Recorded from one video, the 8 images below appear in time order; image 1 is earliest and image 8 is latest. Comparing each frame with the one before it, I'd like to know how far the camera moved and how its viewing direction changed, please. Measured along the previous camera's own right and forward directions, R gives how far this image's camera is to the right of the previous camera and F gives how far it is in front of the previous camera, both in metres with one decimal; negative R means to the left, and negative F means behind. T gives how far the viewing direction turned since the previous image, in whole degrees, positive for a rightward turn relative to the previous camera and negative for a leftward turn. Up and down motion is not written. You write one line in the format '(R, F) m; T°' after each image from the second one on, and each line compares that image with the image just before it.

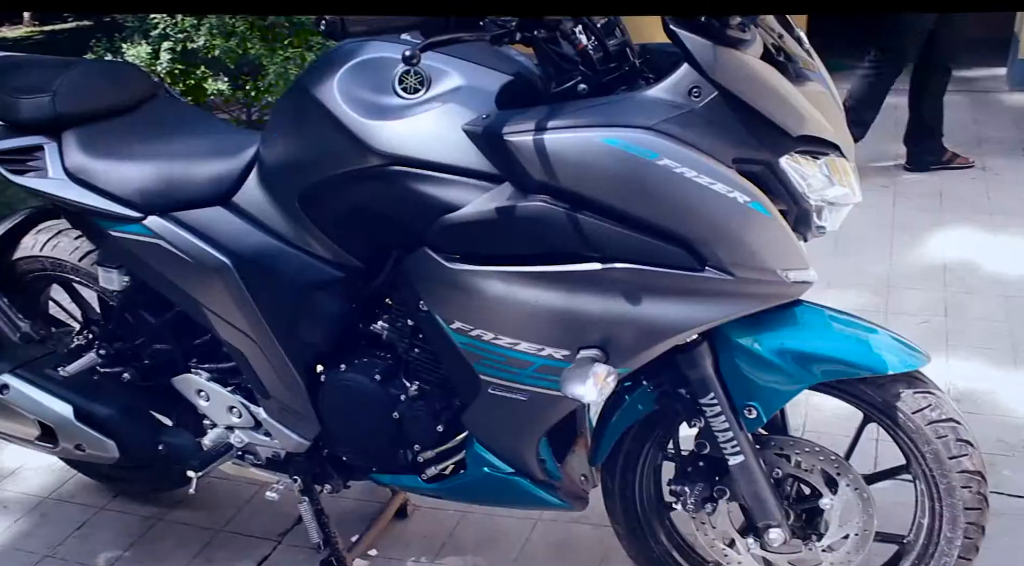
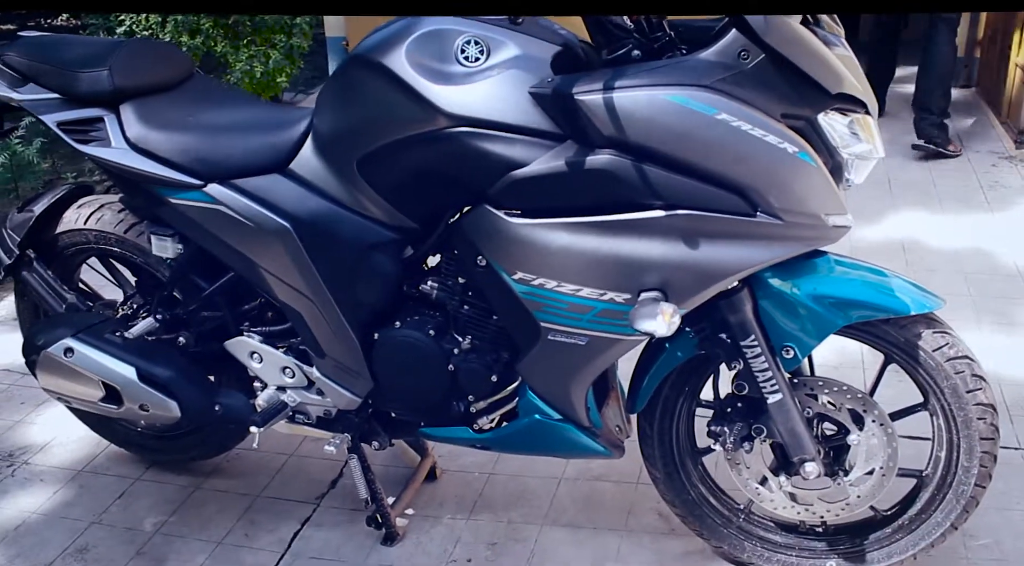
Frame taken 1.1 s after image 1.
(-0.2, -0.1) m; +3°
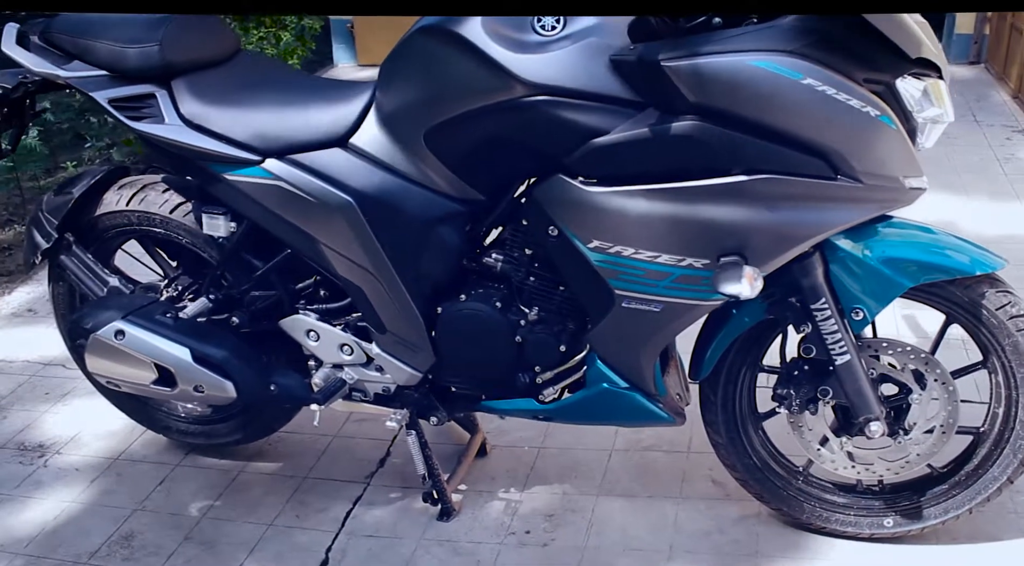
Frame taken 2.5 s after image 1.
(-0.2, 0.0) m; +3°
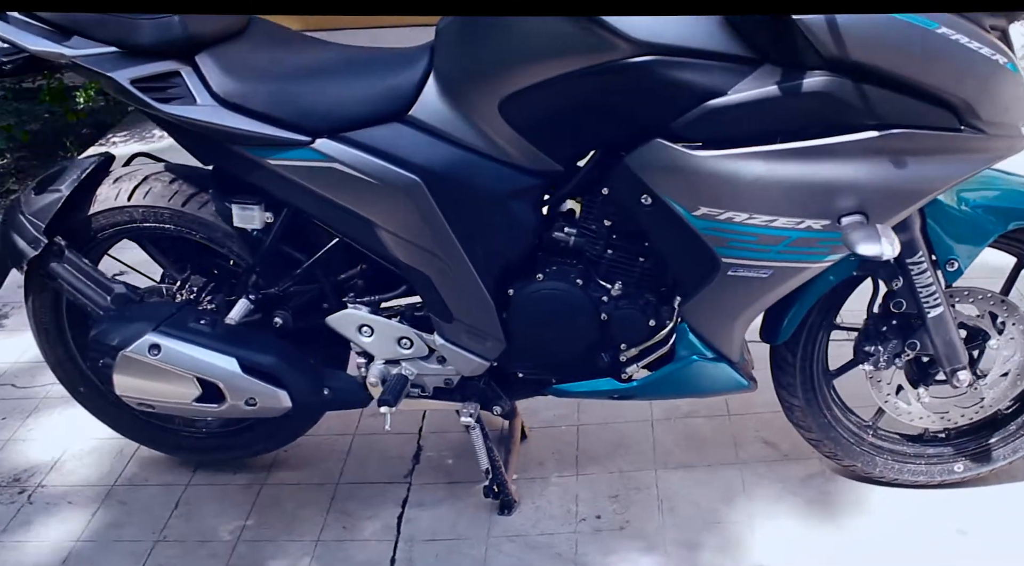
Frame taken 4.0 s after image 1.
(-0.5, +0.2) m; +9°
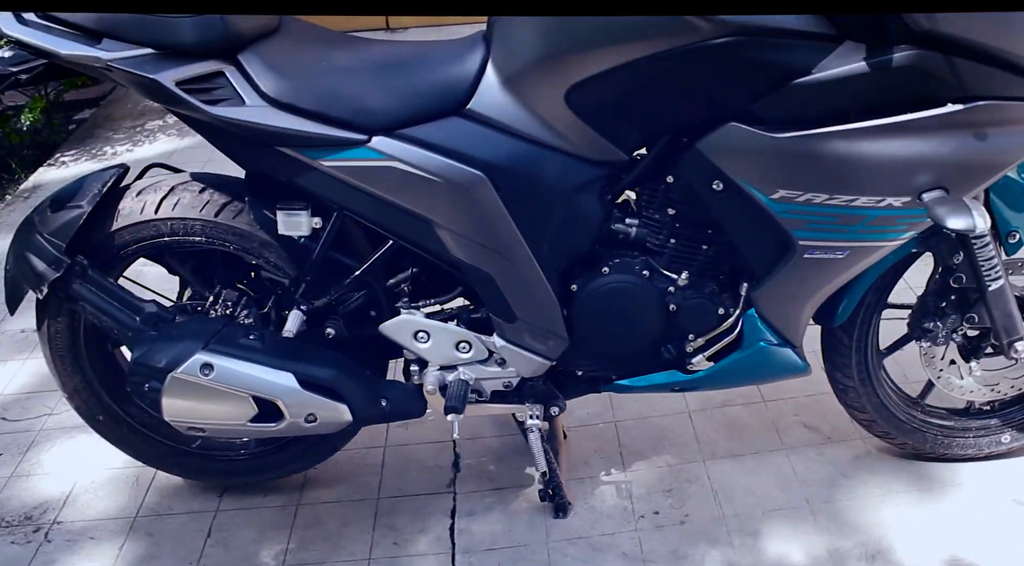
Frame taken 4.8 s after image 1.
(-0.3, +0.1) m; +5°
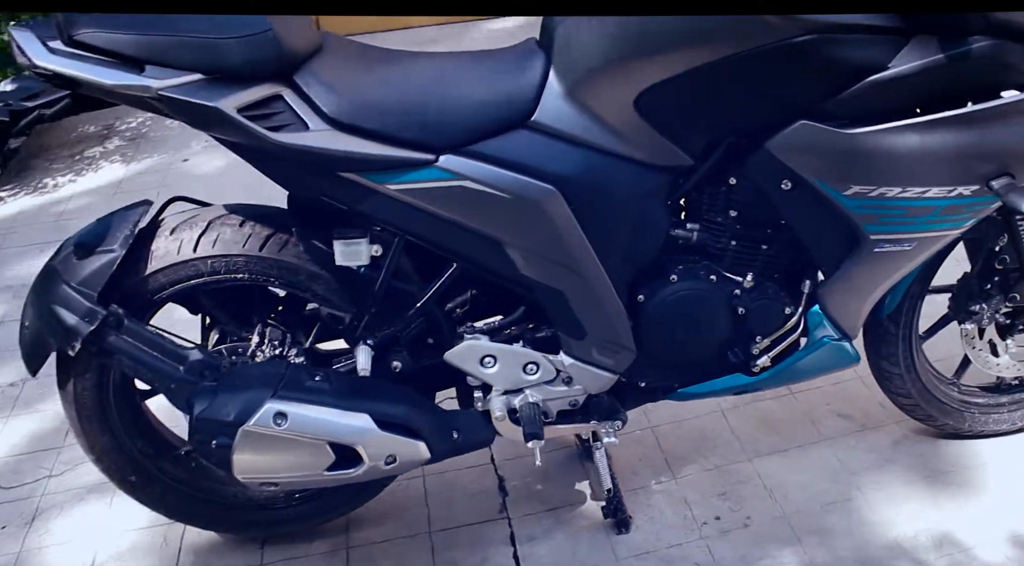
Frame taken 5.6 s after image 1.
(-0.3, +0.1) m; +6°
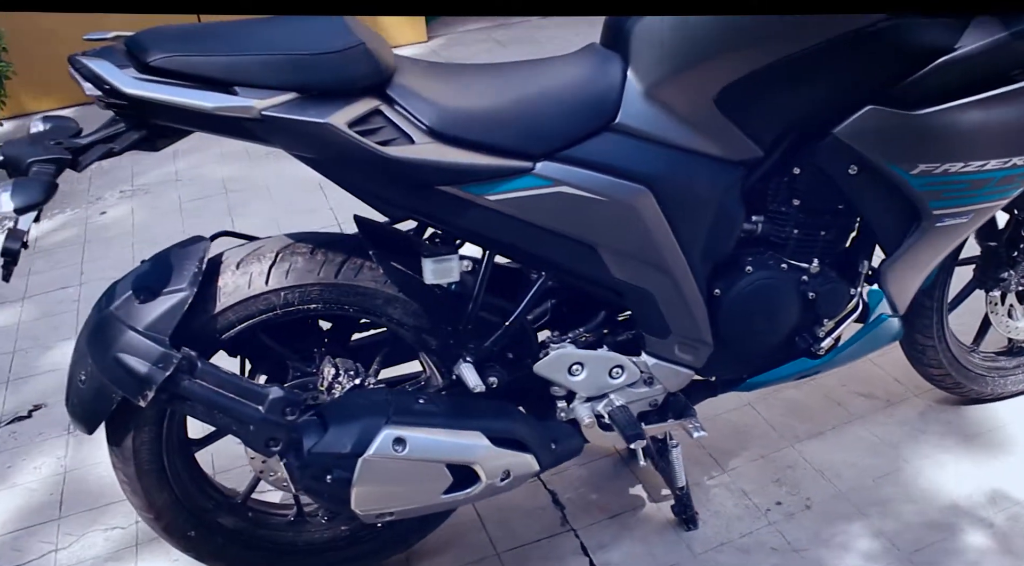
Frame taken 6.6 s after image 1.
(-0.4, 0.0) m; +8°
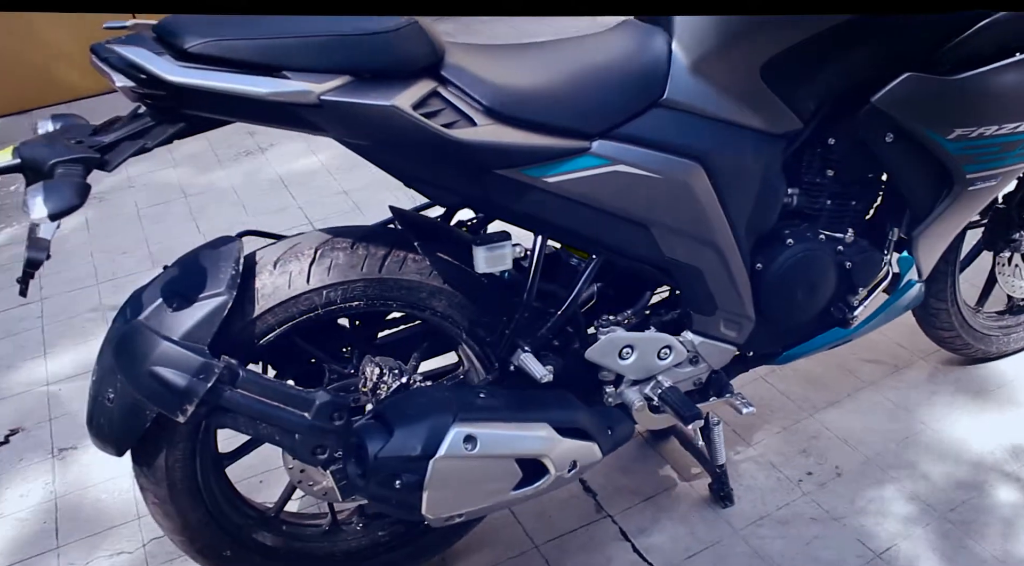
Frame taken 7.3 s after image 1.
(-0.2, +0.1) m; +5°
